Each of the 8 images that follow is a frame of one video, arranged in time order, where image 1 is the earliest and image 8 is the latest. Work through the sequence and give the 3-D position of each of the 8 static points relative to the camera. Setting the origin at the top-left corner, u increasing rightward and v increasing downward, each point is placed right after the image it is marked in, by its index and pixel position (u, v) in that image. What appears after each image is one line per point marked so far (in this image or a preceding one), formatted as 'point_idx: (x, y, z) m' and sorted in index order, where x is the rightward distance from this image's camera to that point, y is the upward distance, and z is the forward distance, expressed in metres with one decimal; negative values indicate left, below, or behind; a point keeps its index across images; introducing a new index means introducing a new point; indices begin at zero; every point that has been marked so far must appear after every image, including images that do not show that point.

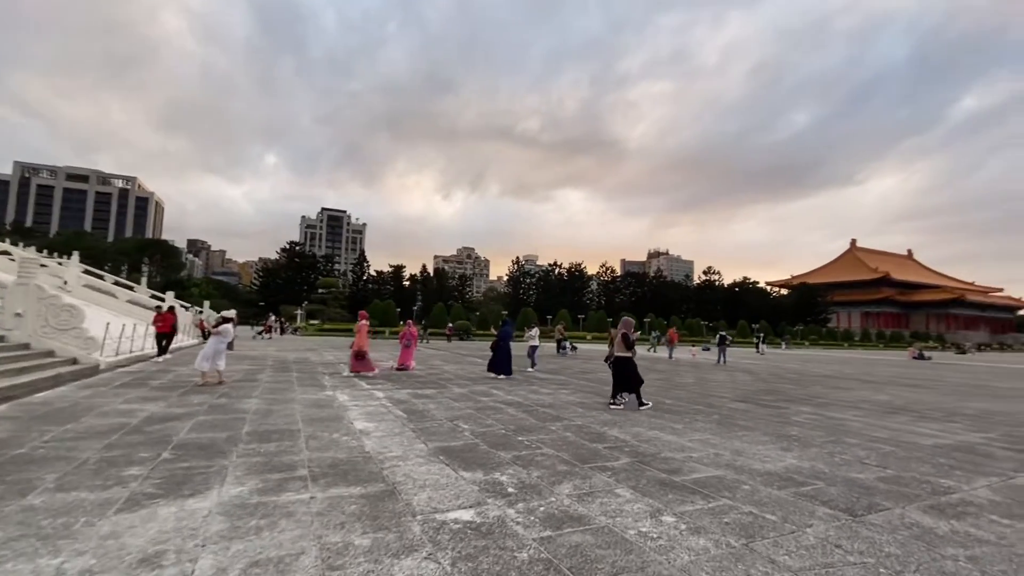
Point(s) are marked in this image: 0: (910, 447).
0: (+4.8, -1.9, +5.8) m
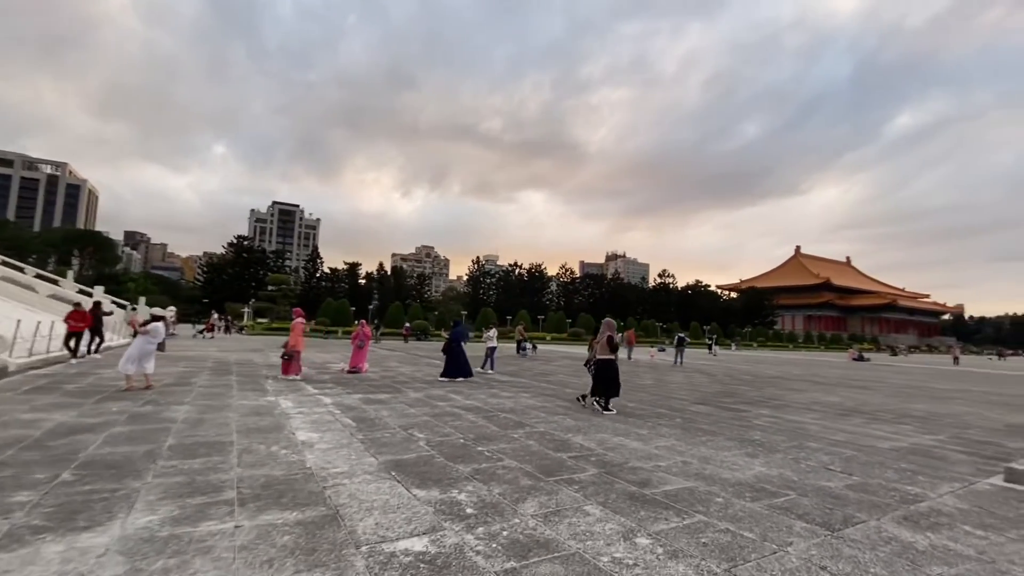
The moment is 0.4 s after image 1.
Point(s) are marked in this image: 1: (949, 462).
0: (+4.3, -1.9, +5.8) m
1: (+4.8, -1.9, +5.3) m
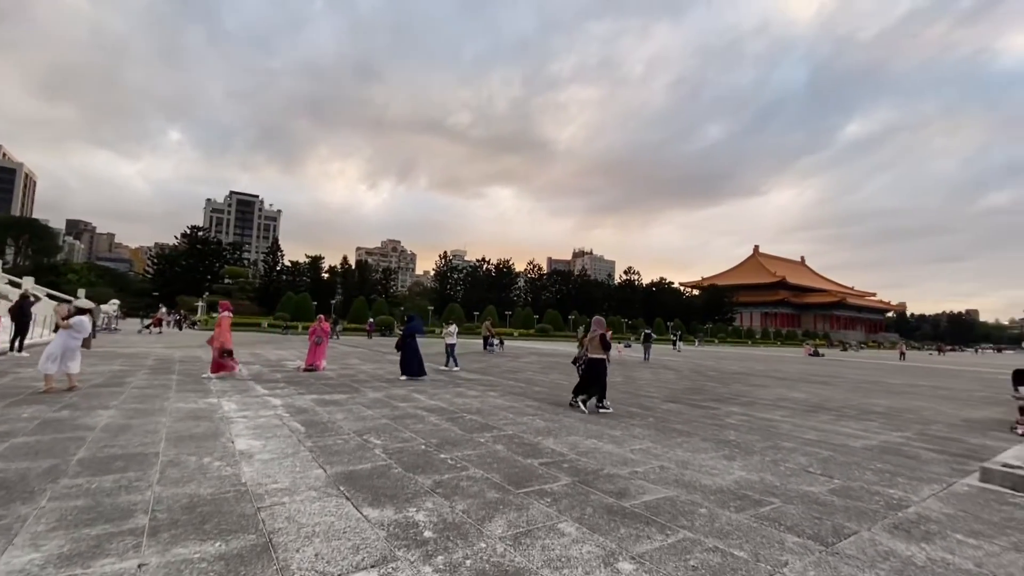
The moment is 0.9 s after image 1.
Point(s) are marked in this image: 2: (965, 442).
0: (+3.9, -1.9, +5.7) m
1: (+4.4, -1.9, +5.2) m
2: (+6.1, -2.1, +6.5) m
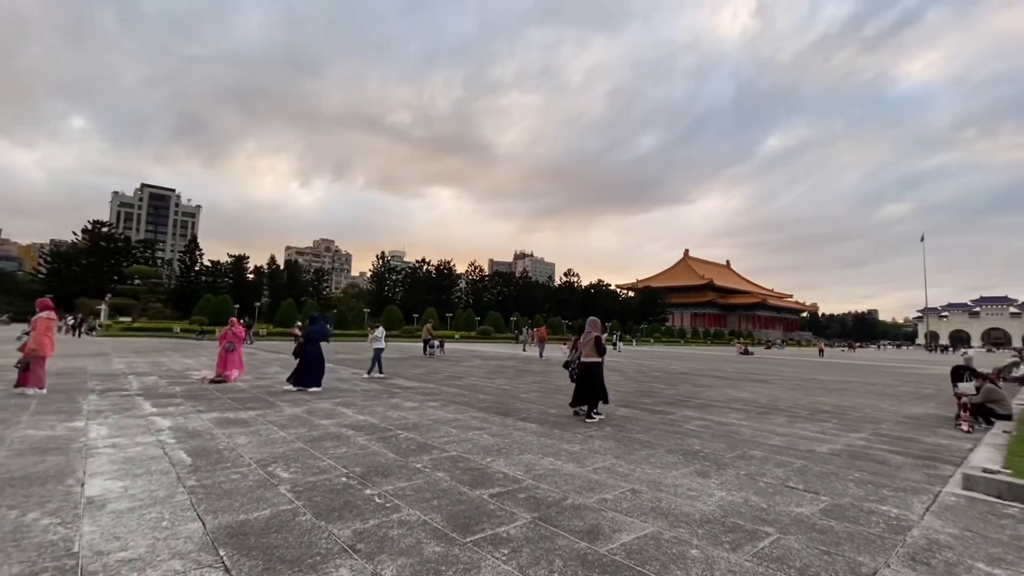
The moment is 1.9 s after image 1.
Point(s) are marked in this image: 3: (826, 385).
0: (+3.3, -1.8, +5.3) m
1: (+3.9, -1.8, +4.9) m
2: (+5.3, -2.0, +6.4) m
3: (+9.0, -2.8, +13.9) m
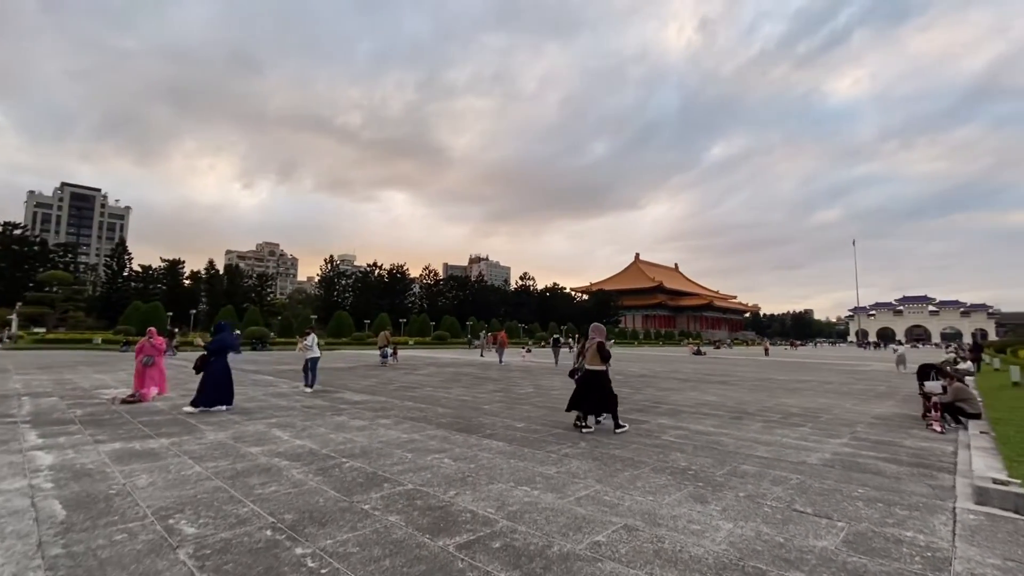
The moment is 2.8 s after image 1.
0: (+3.0, -1.8, +4.9) m
1: (+3.6, -1.8, +4.5) m
2: (+4.9, -2.0, +6.1) m
3: (+7.9, -2.8, +14.0) m
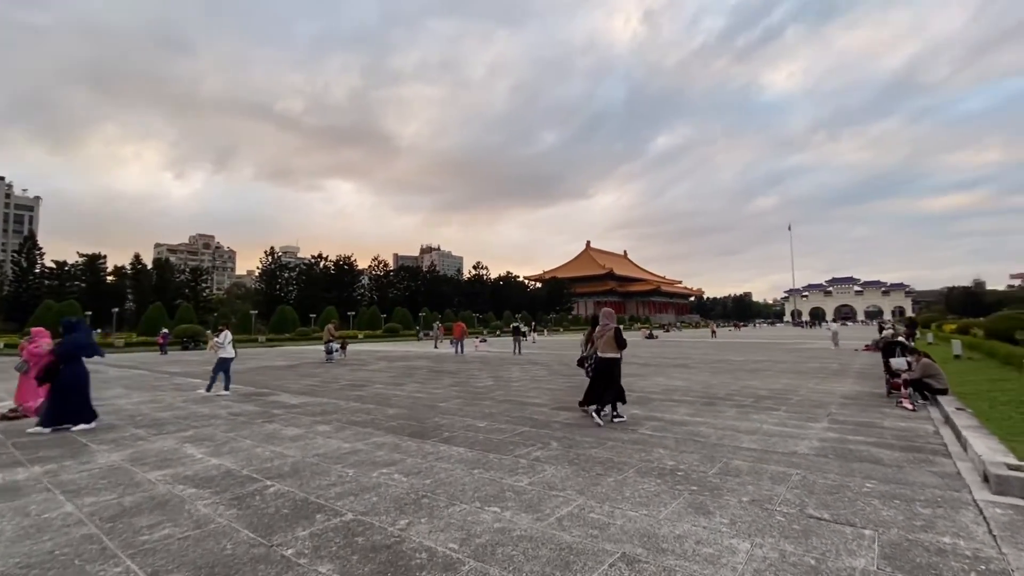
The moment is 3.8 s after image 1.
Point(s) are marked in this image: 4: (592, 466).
0: (+2.6, -1.6, +4.5) m
1: (+3.3, -1.5, +4.2) m
2: (+4.5, -1.7, +5.9) m
3: (+6.6, -2.2, +14.0) m
4: (+0.7, -1.6, +4.2) m
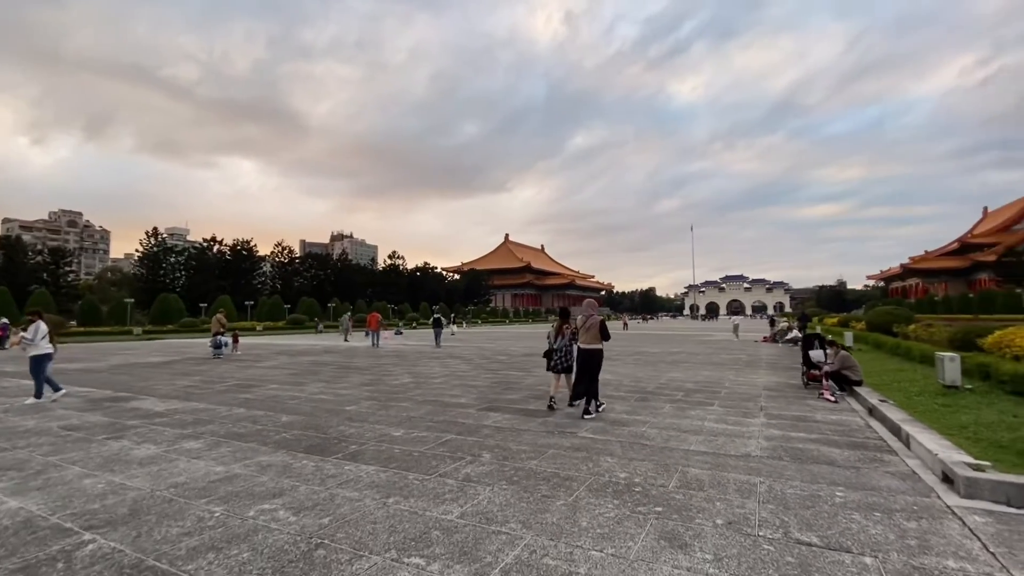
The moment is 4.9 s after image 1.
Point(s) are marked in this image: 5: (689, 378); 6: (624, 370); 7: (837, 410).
0: (+2.0, -1.5, +4.1) m
1: (+2.7, -1.4, +3.9) m
2: (+3.6, -1.6, +5.8) m
3: (+4.4, -2.0, +14.1) m
4: (+0.2, -1.4, +3.5) m
5: (+3.5, -1.8, +9.6) m
6: (+2.6, -1.9, +11.2) m
7: (+4.2, -1.6, +6.3) m
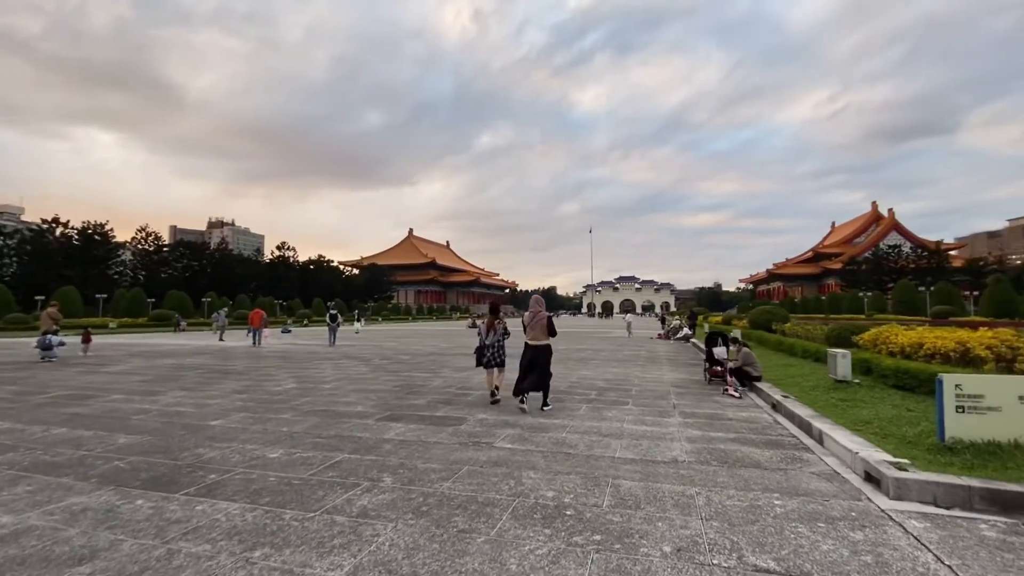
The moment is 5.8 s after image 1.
0: (+1.4, -1.4, +3.8) m
1: (+2.1, -1.4, +3.7) m
2: (+2.5, -1.5, +5.8) m
3: (+1.7, -2.0, +14.1) m
4: (-0.4, -1.4, +2.9) m
5: (+1.7, -1.7, +9.5) m
6: (+0.5, -1.8, +10.9) m
7: (+3.1, -1.6, +6.4) m
